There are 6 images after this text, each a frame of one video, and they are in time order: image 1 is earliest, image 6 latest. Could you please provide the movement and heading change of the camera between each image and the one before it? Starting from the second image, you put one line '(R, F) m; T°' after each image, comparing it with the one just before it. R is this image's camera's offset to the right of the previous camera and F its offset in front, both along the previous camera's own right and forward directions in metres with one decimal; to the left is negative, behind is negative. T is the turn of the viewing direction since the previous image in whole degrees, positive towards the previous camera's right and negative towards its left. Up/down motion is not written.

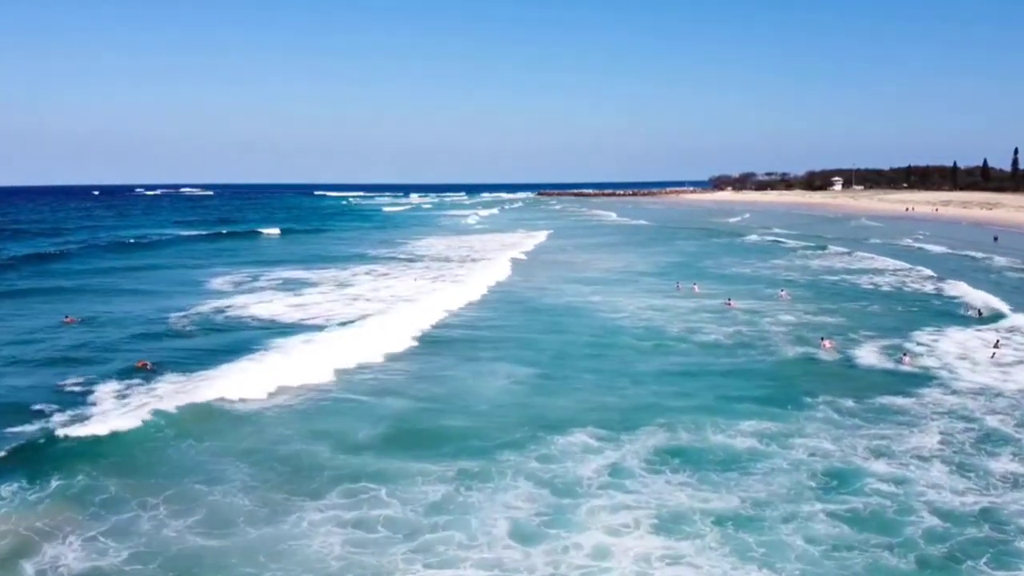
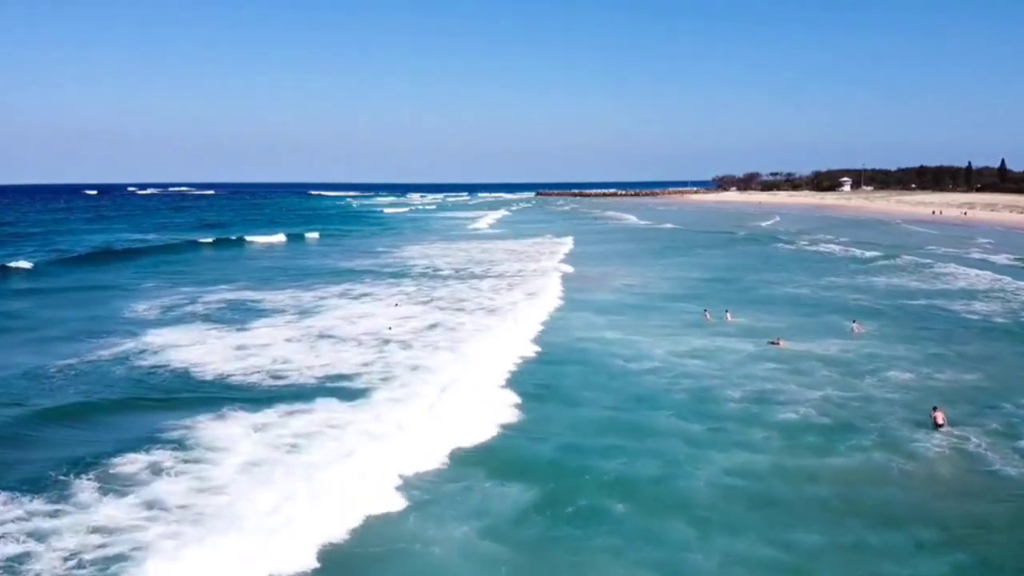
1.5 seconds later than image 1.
(+0.2, +6.0) m; 0°
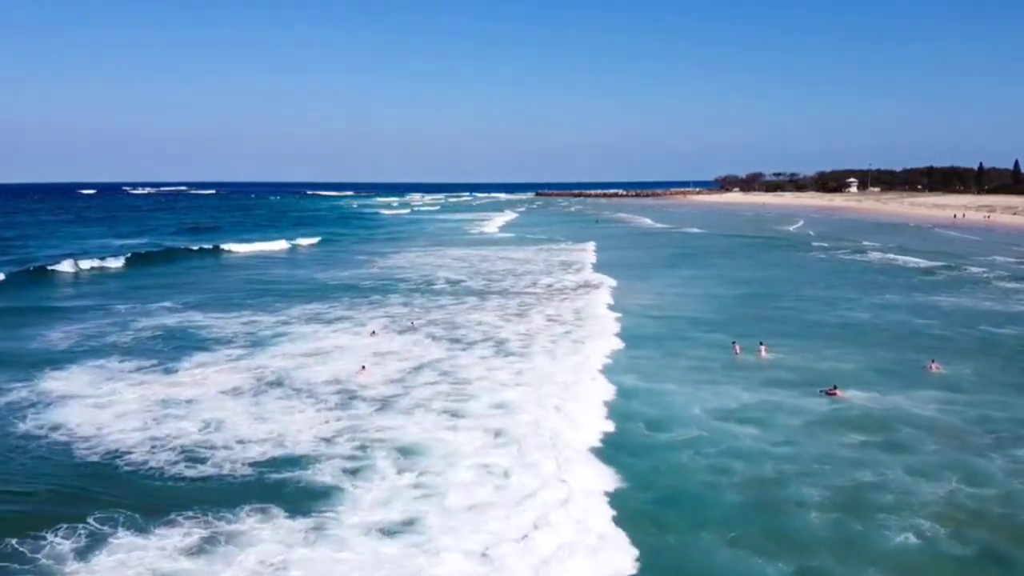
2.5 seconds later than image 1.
(+0.1, +4.2) m; 0°
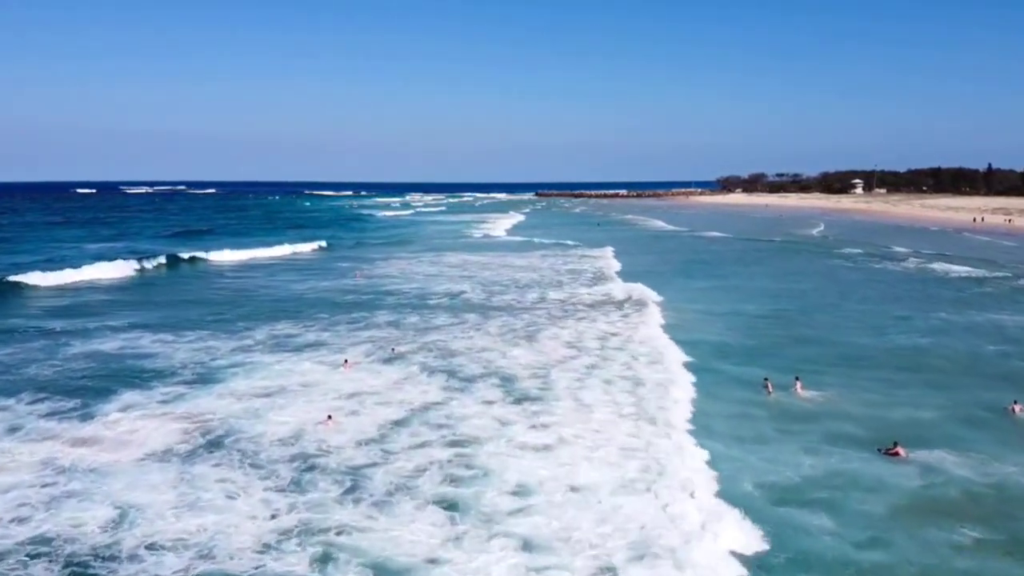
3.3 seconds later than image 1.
(-0.3, +3.3) m; 0°
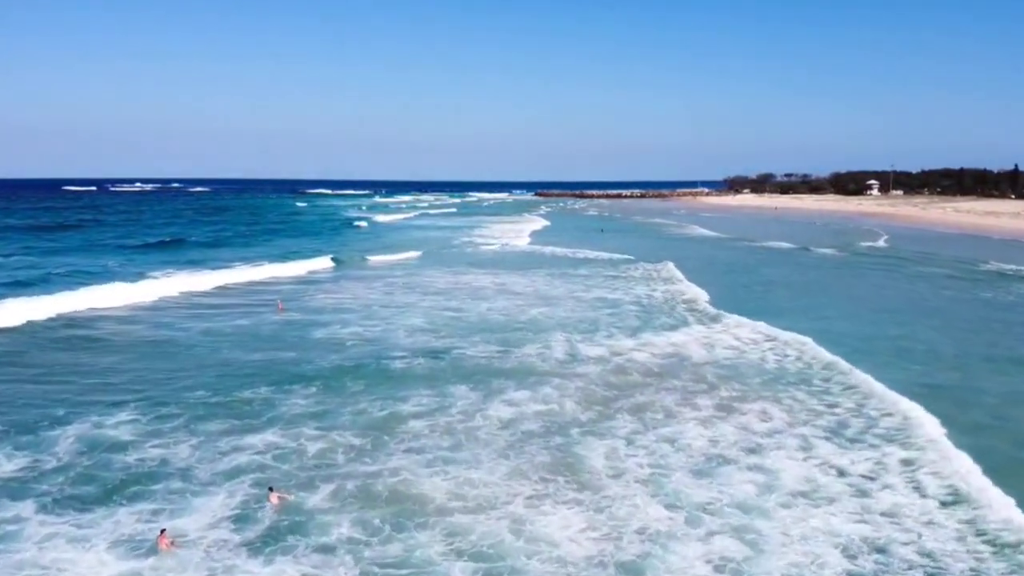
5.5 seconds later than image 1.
(-0.4, +8.2) m; 0°
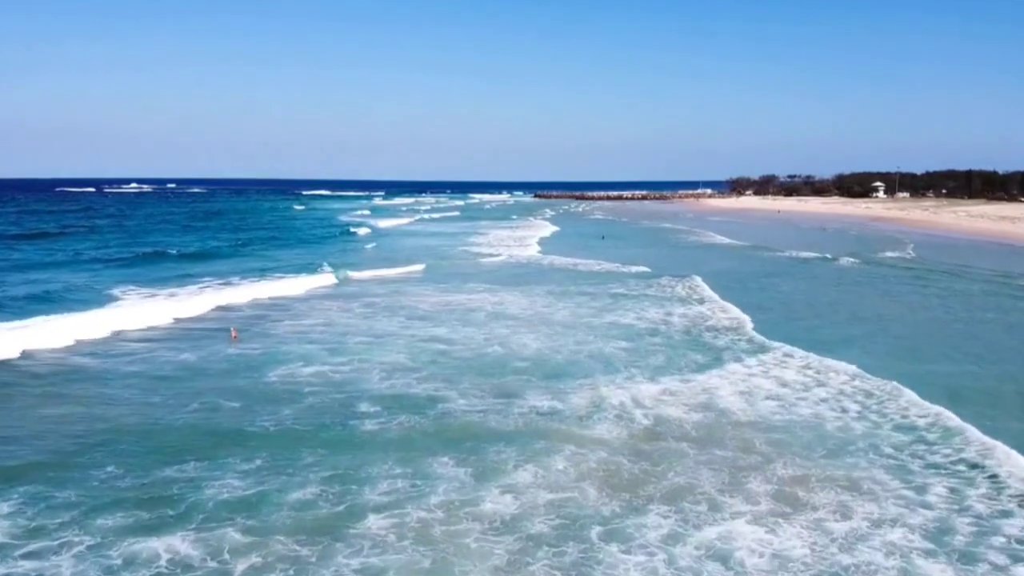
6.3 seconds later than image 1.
(+0.1, +2.6) m; 0°
